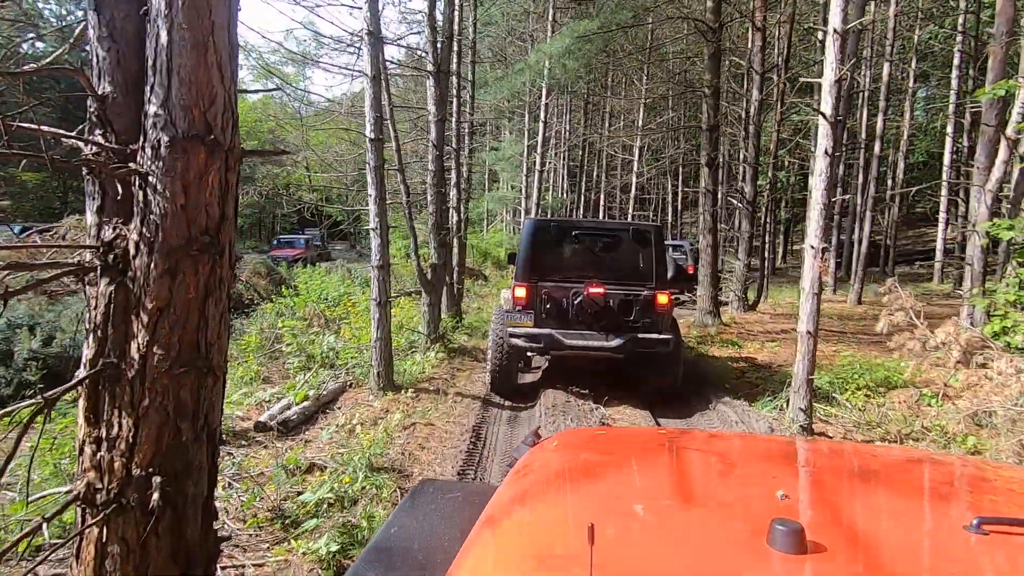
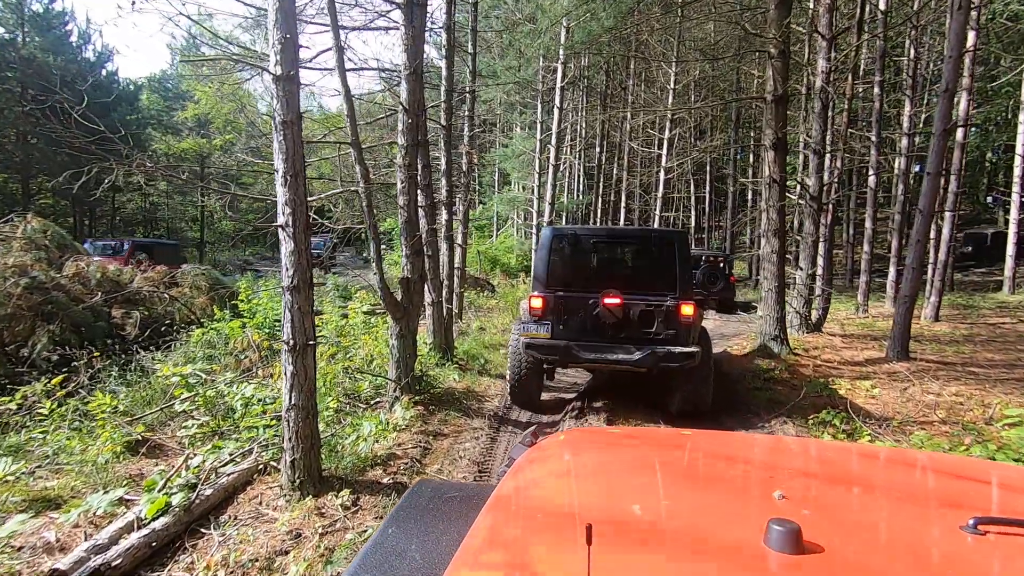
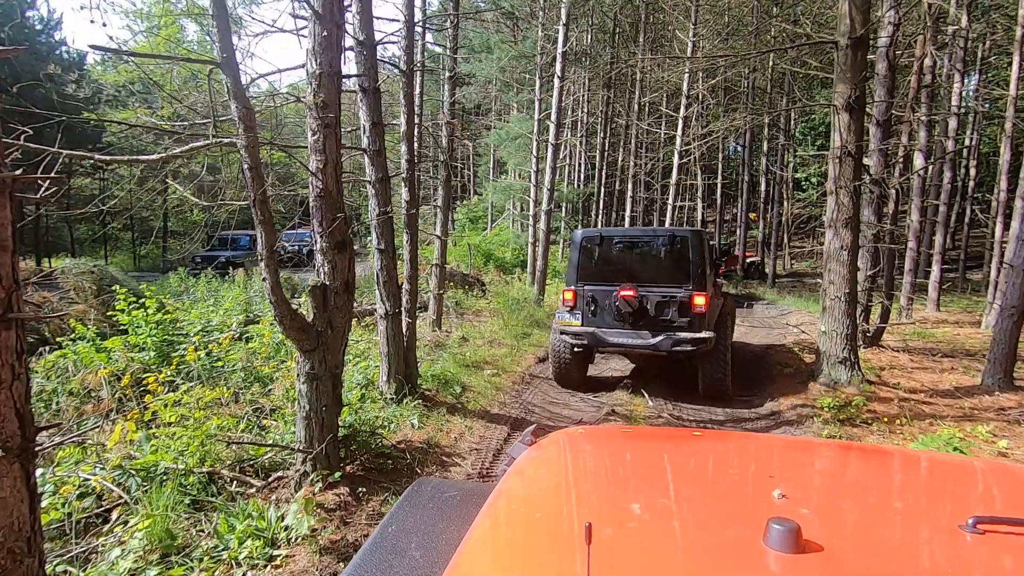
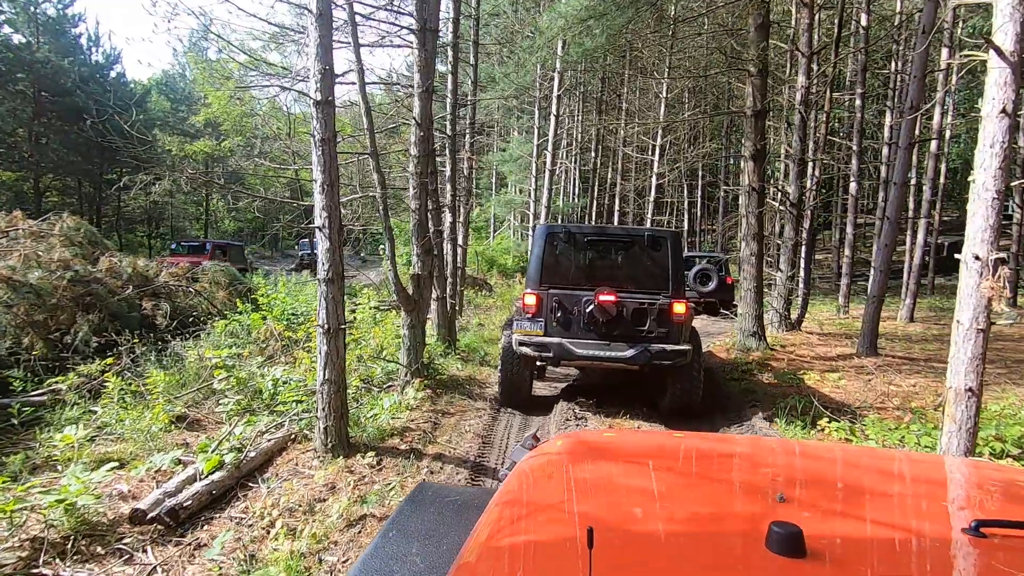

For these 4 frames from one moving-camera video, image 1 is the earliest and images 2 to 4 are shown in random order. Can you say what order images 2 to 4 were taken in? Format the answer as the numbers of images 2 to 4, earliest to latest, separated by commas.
4, 2, 3
